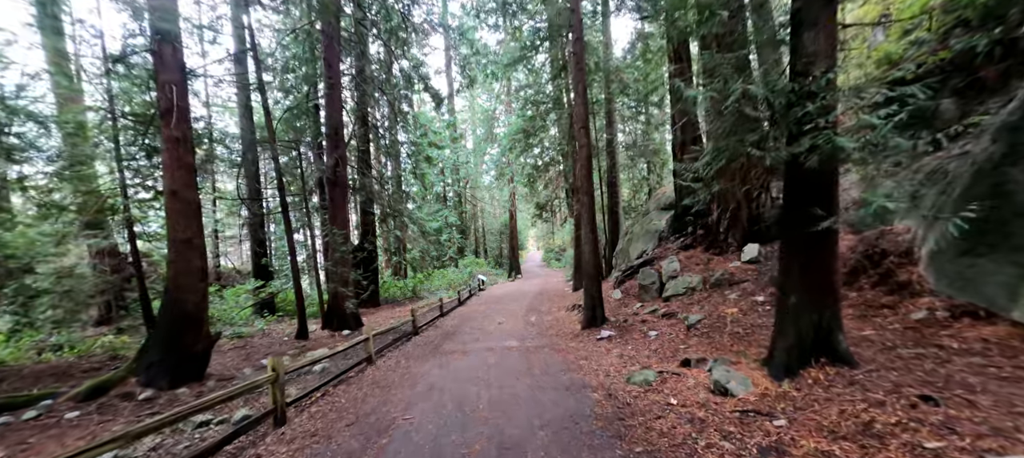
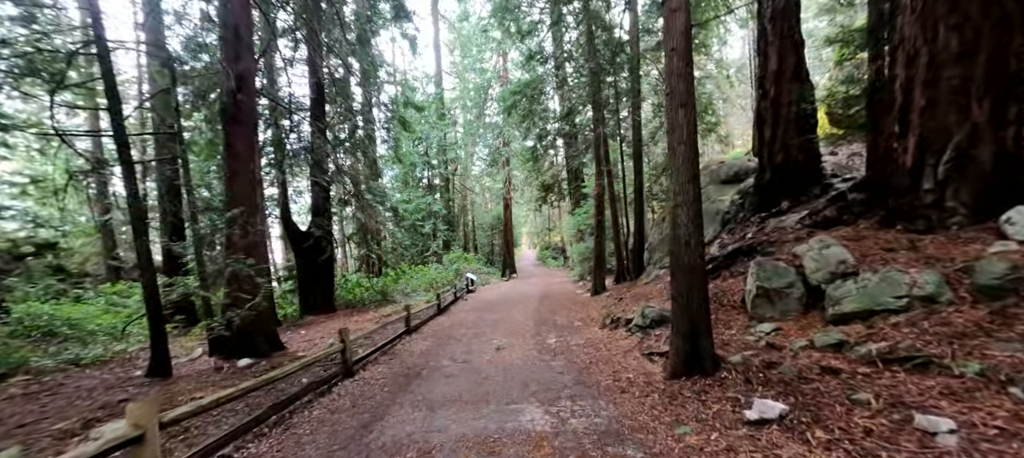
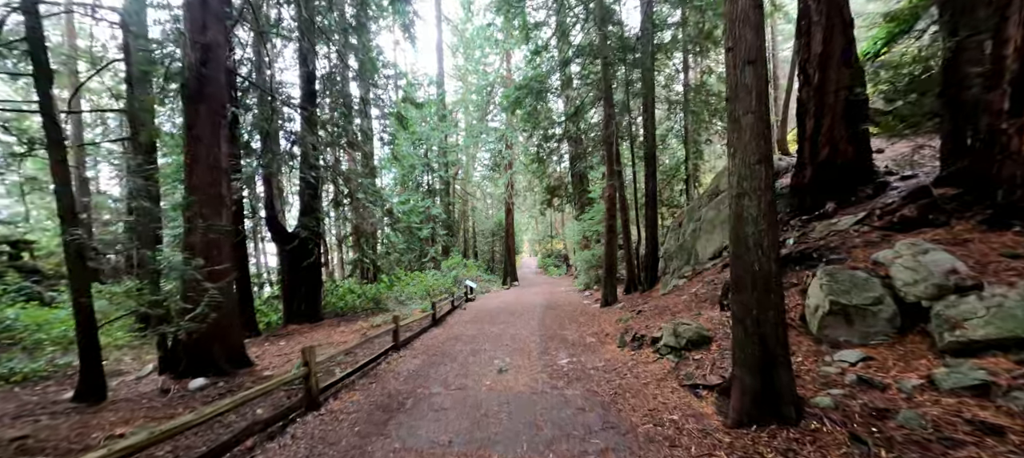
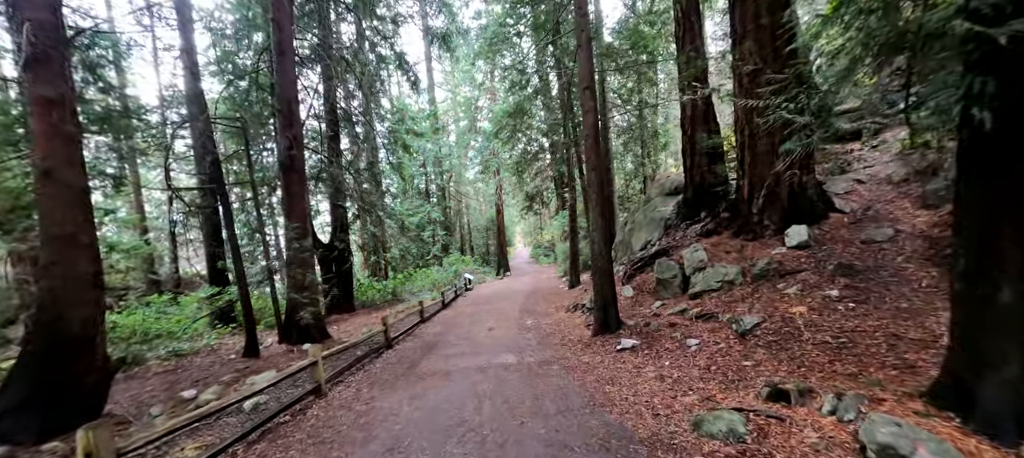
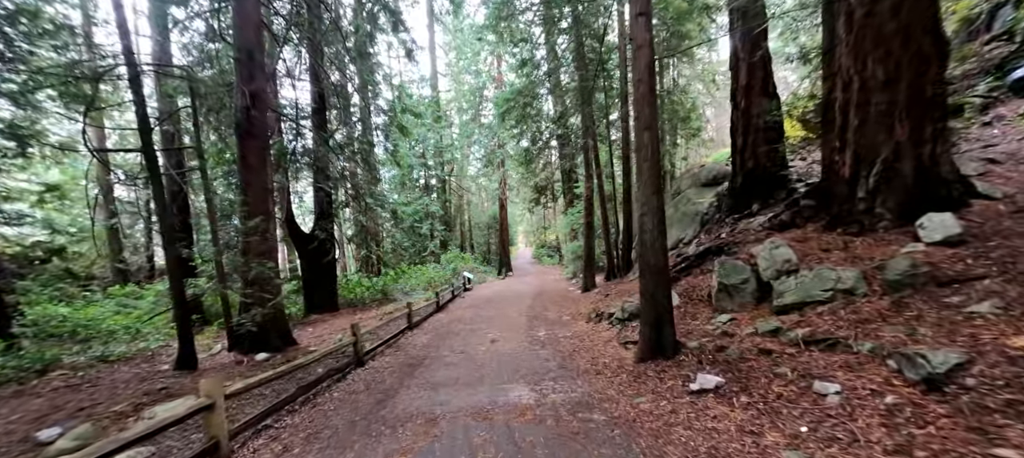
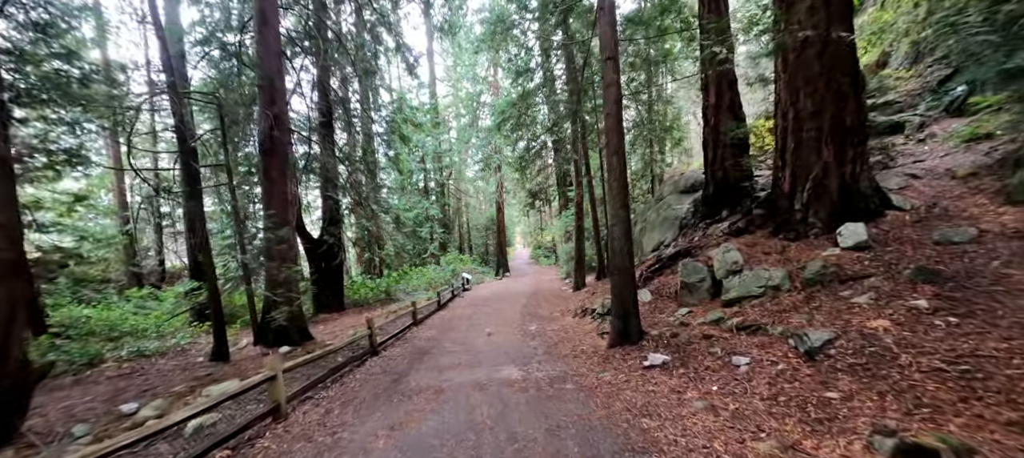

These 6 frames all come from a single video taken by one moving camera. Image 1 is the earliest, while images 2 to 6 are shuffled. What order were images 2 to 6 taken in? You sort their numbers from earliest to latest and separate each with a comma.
4, 6, 5, 2, 3
